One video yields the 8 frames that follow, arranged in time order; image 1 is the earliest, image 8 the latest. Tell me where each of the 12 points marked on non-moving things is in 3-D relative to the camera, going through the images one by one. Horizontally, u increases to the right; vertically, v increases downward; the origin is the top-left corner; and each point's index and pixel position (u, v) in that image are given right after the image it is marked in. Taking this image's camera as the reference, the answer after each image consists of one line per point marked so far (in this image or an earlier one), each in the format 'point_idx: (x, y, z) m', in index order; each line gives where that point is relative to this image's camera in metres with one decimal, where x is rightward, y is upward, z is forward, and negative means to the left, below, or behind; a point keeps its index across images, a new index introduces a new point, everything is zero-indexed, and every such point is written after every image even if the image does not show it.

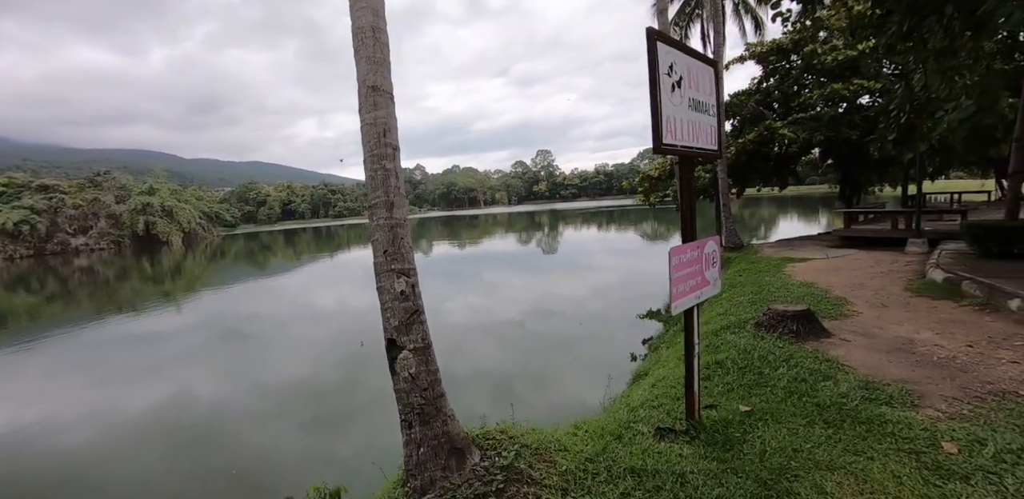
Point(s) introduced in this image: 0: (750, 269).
0: (+4.1, -0.4, +7.7) m
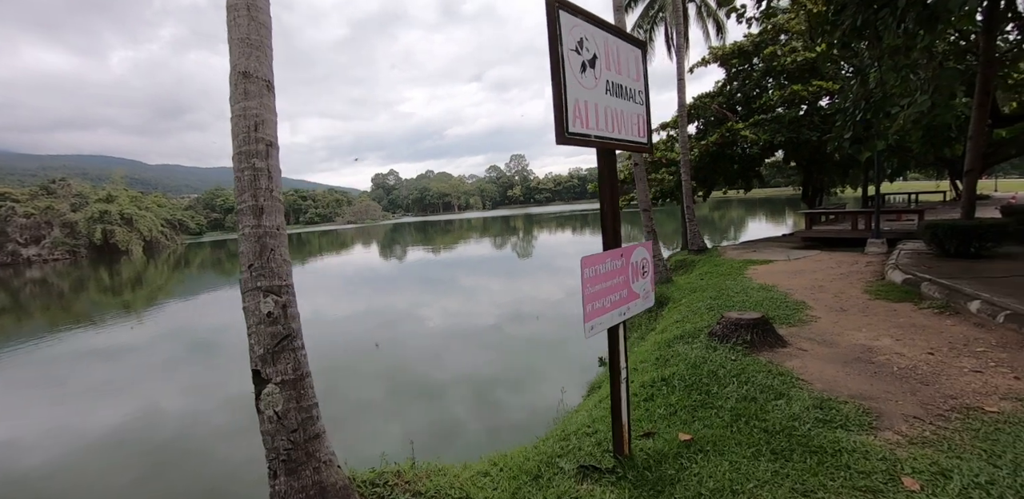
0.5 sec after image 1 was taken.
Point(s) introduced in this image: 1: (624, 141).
0: (+3.4, -0.4, +7.5) m
1: (+0.5, +0.5, +2.0) m
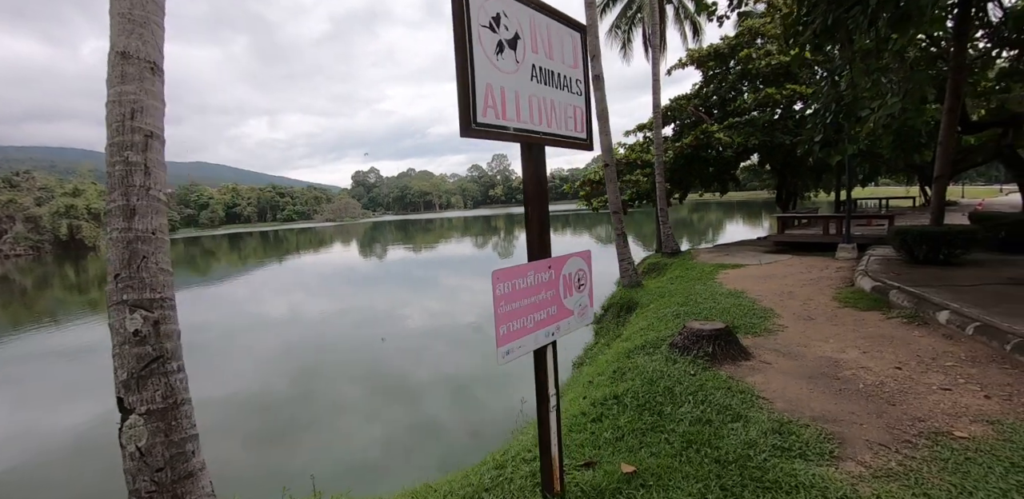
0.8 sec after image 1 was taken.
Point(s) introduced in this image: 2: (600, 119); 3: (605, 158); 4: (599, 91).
0: (+2.8, -0.5, +7.4) m
1: (+0.2, +0.5, +1.8) m
2: (+1.4, +2.0, +7.0) m
3: (+1.5, +1.4, +7.1) m
4: (+1.3, +2.5, +6.9) m
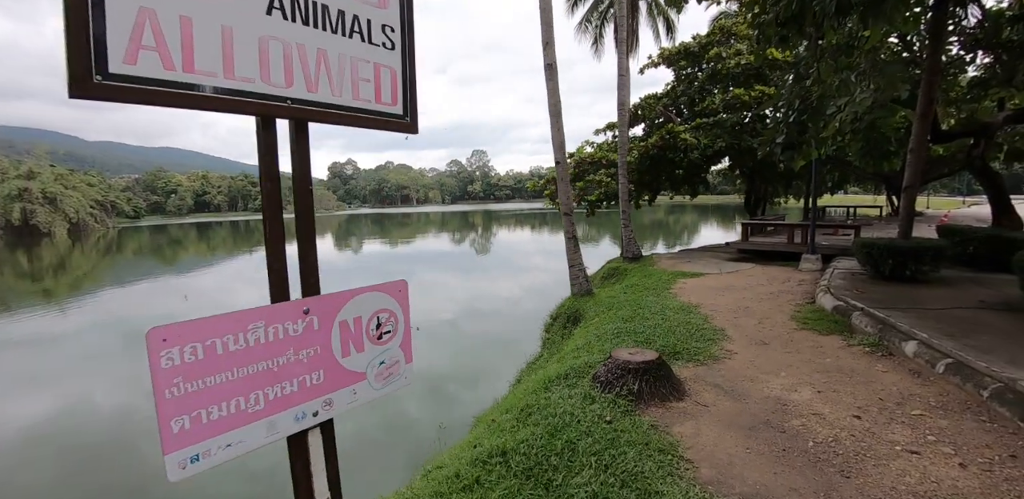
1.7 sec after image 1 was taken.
0: (+2.0, -0.6, +6.8) m
1: (-0.4, +0.4, +1.1) m
2: (+0.6, +2.0, +6.4) m
3: (+0.7, +1.4, +6.5) m
4: (+0.6, +2.4, +6.3) m
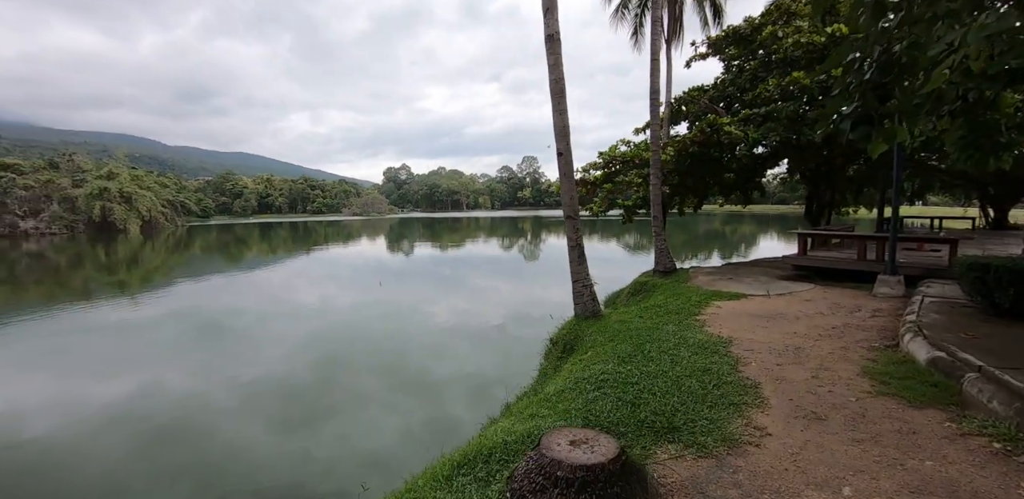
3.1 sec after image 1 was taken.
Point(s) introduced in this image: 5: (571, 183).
0: (+1.8, -0.7, +5.5) m
1: (-1.1, +0.4, +0.1) m
2: (+0.5, +1.9, +5.3) m
3: (+0.6, +1.2, +5.4) m
4: (+0.5, +2.3, +5.2) m
5: (+0.7, +0.8, +5.4) m
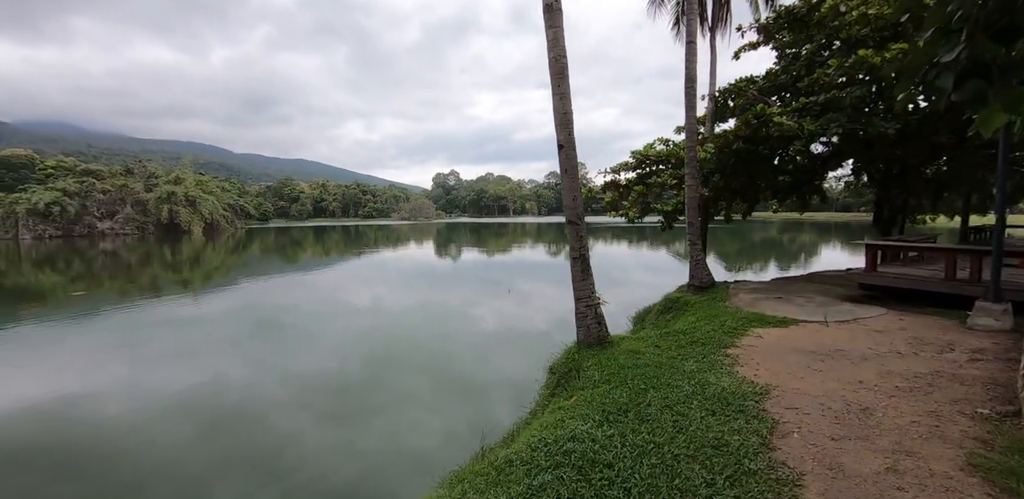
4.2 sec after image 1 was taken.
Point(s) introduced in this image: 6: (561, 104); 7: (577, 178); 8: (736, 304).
0: (+1.7, -0.9, +4.5) m
1: (-1.7, +0.3, -0.6) m
2: (+0.4, +1.7, +4.5) m
3: (+0.5, +1.1, +4.5) m
4: (+0.4, +2.1, +4.4) m
5: (+0.6, +0.7, +4.5) m
6: (+0.5, +1.5, +4.5) m
7: (+0.7, +0.7, +4.5) m
8: (+3.0, -0.7, +5.9) m
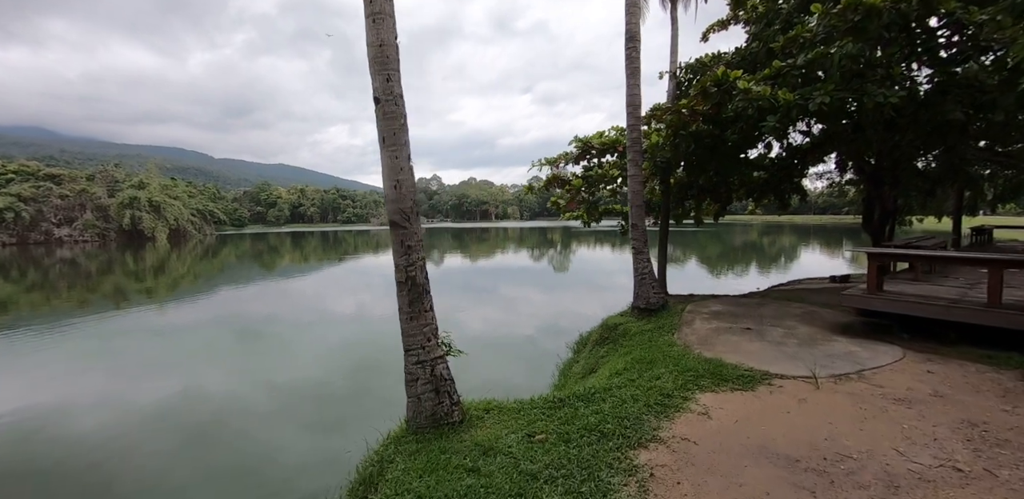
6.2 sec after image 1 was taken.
0: (+0.4, -1.0, +2.7) m
1: (-2.9, +0.3, -2.5) m
2: (-0.9, +1.6, +2.7) m
3: (-0.8, +1.0, +2.7) m
4: (-0.9, +2.0, +2.6) m
5: (-0.7, +0.6, +2.7) m
6: (-0.8, +1.3, +2.7) m
7: (-0.7, +0.6, +2.7) m
8: (+1.6, -0.8, +4.2) m
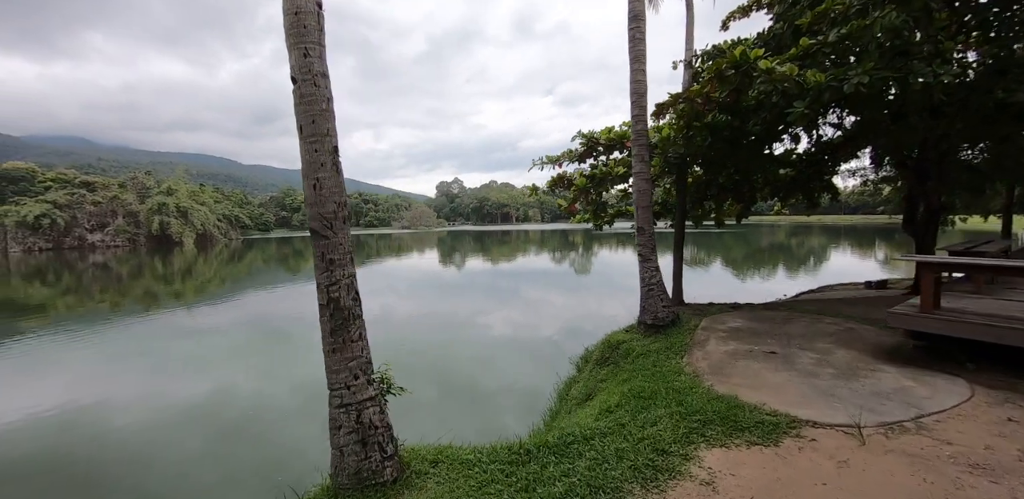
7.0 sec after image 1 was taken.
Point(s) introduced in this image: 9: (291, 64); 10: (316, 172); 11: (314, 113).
0: (+0.2, -1.0, +2.1) m
1: (-3.4, +0.2, -2.9) m
2: (-1.2, +1.6, +2.1) m
3: (-1.1, +0.9, +2.2) m
4: (-1.2, +2.0, +2.1) m
5: (-1.0, +0.5, +2.1) m
6: (-1.1, +1.3, +2.2) m
7: (-0.9, +0.5, +2.1) m
8: (+1.4, -0.9, +3.5) m
9: (-1.1, +0.9, +2.2) m
10: (-0.9, +0.4, +2.1) m
11: (-1.0, +0.7, +2.1) m
